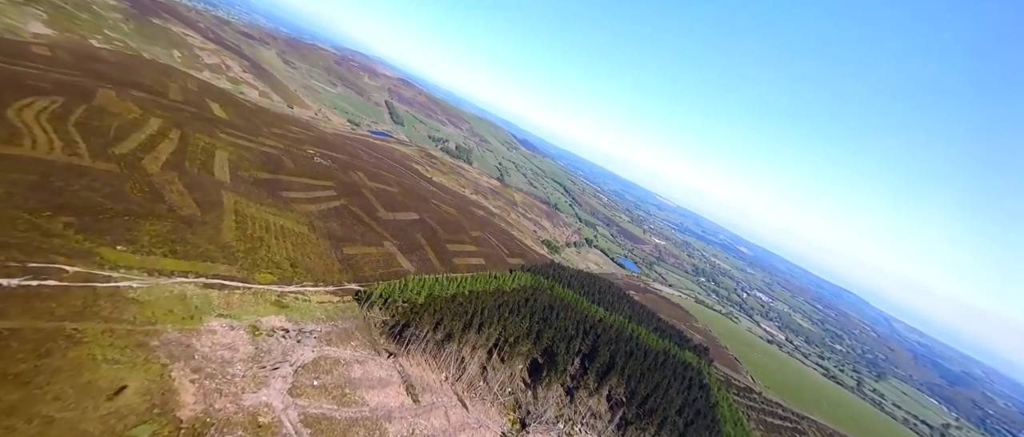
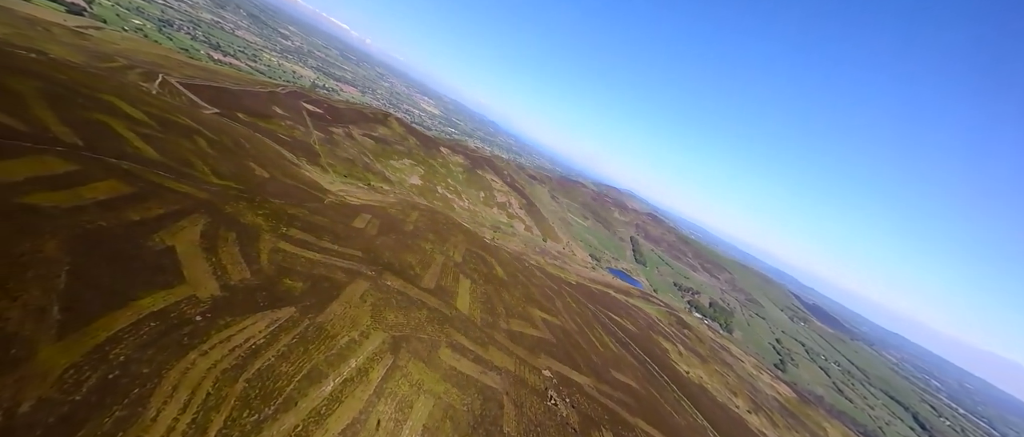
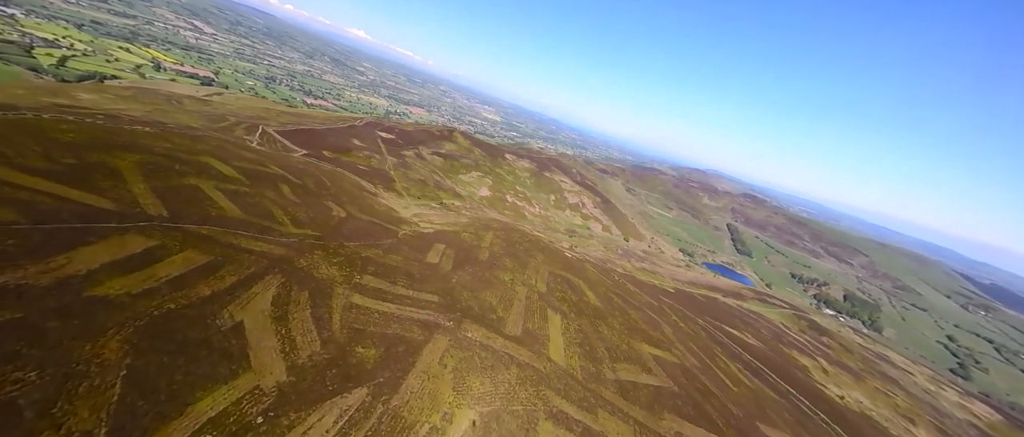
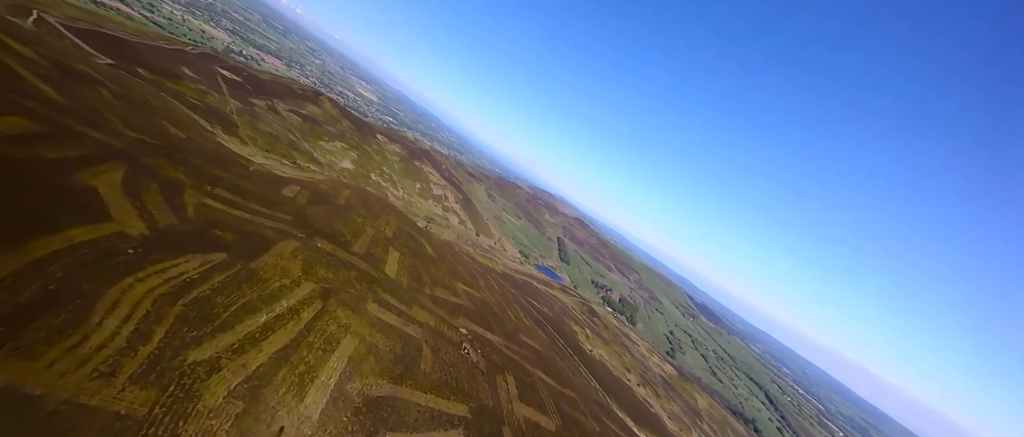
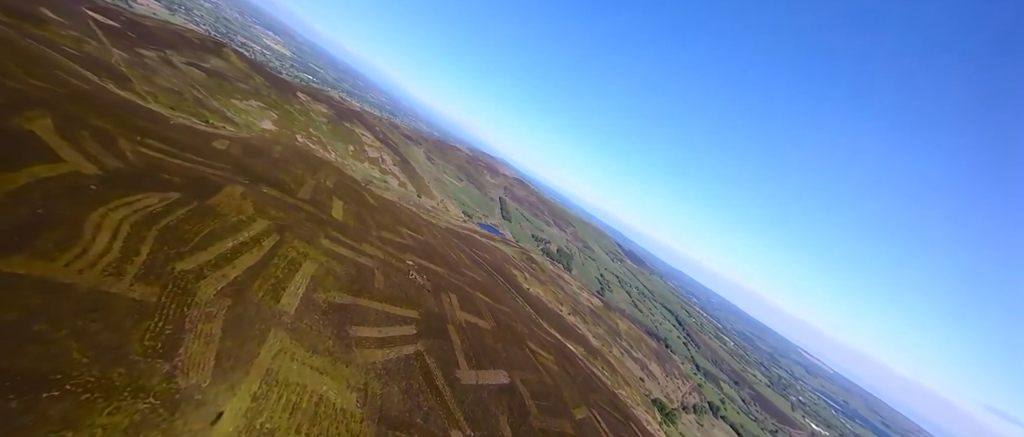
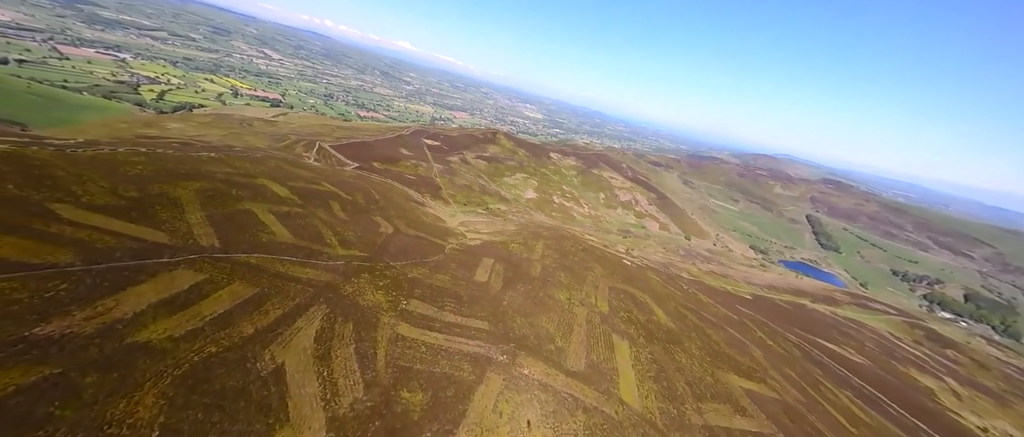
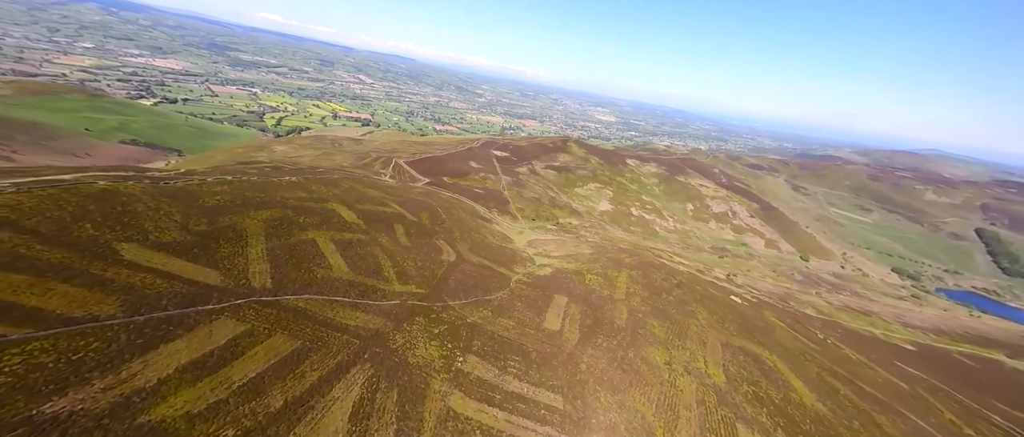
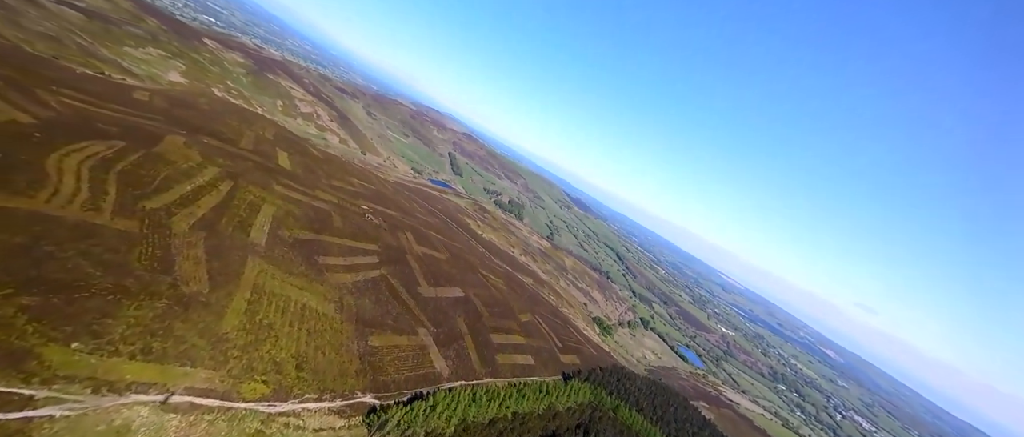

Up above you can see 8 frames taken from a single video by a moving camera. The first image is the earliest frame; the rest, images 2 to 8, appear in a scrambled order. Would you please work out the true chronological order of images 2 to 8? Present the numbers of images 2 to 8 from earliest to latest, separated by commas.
8, 5, 4, 2, 3, 6, 7
